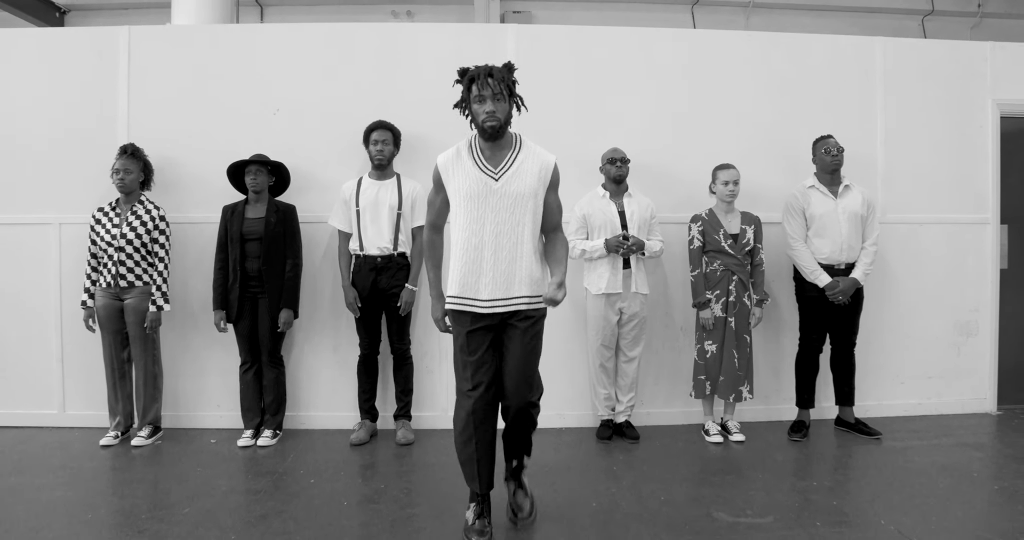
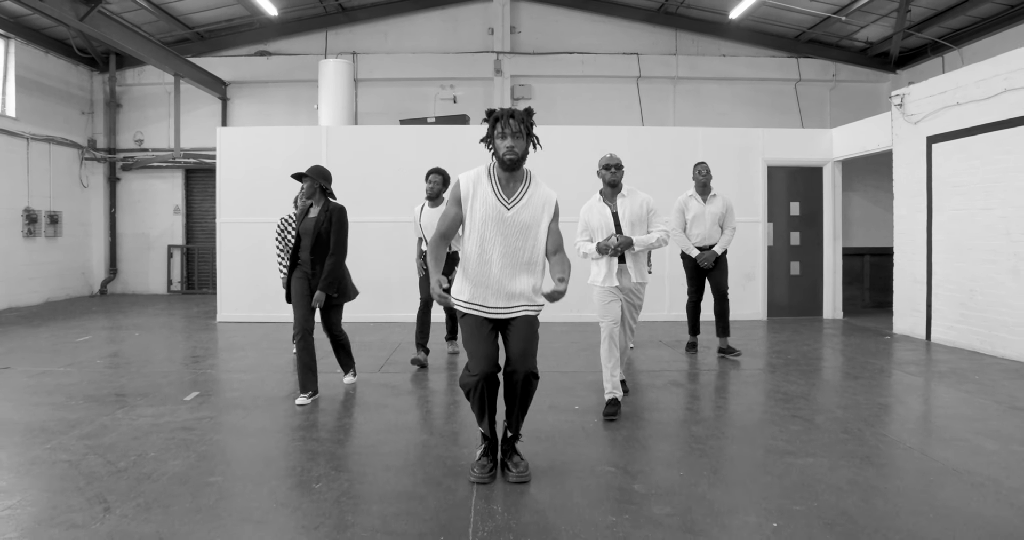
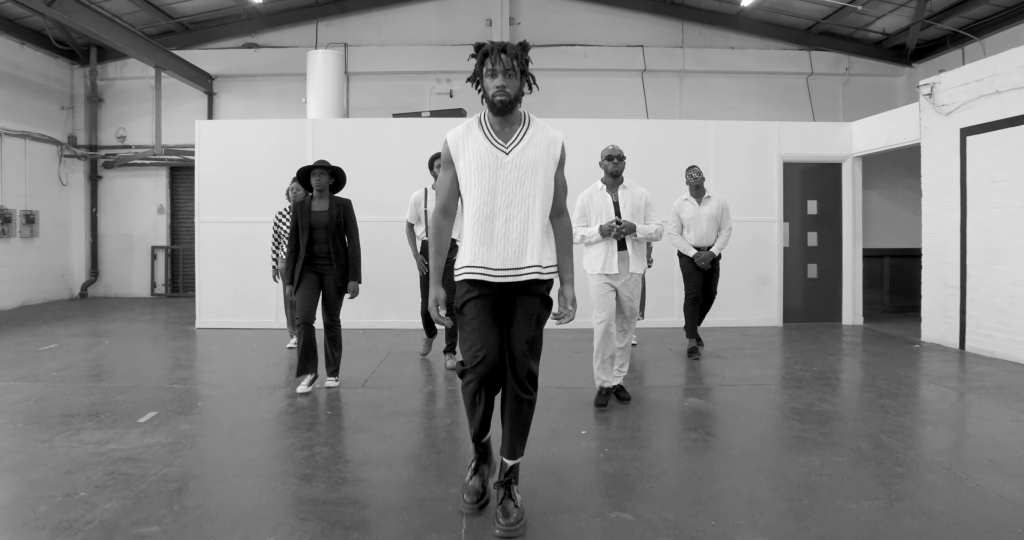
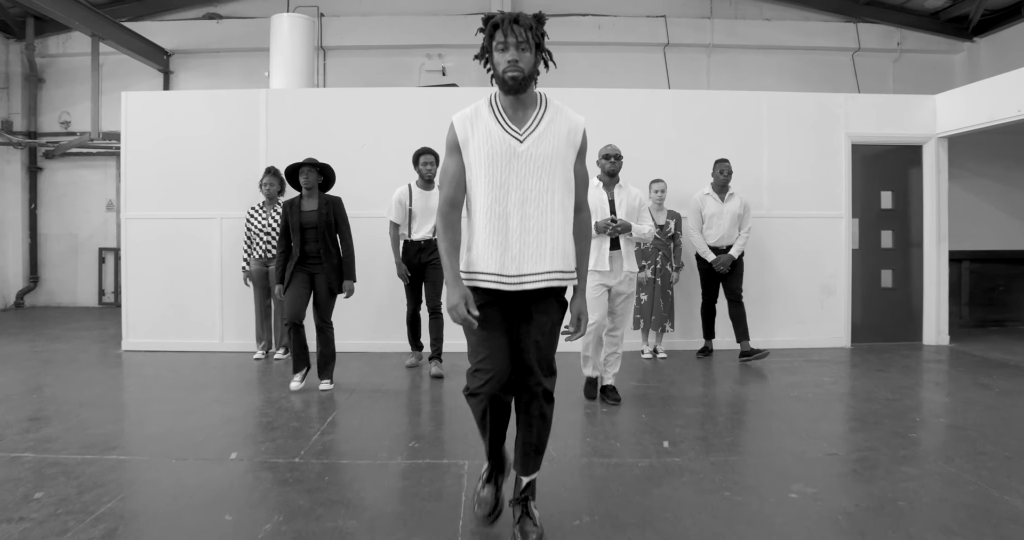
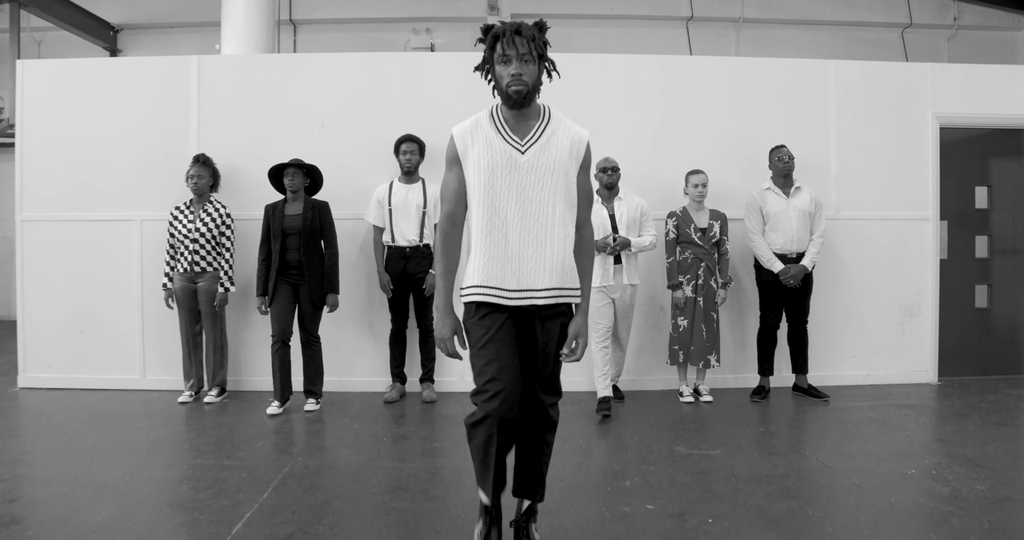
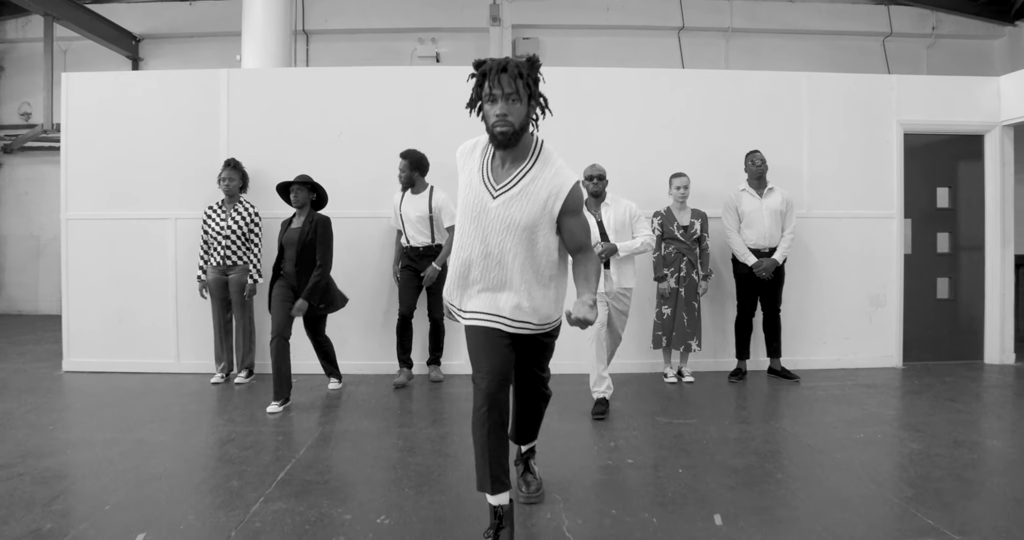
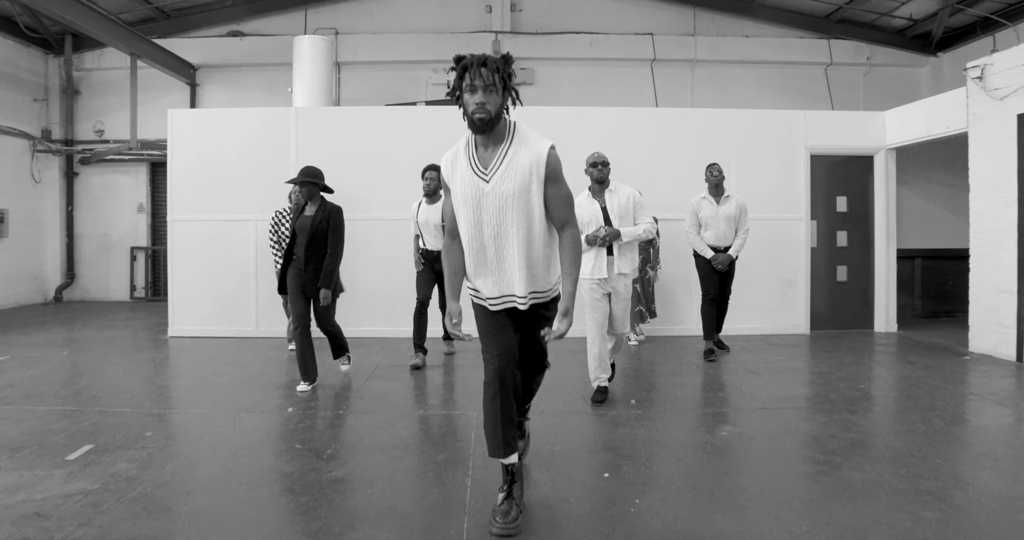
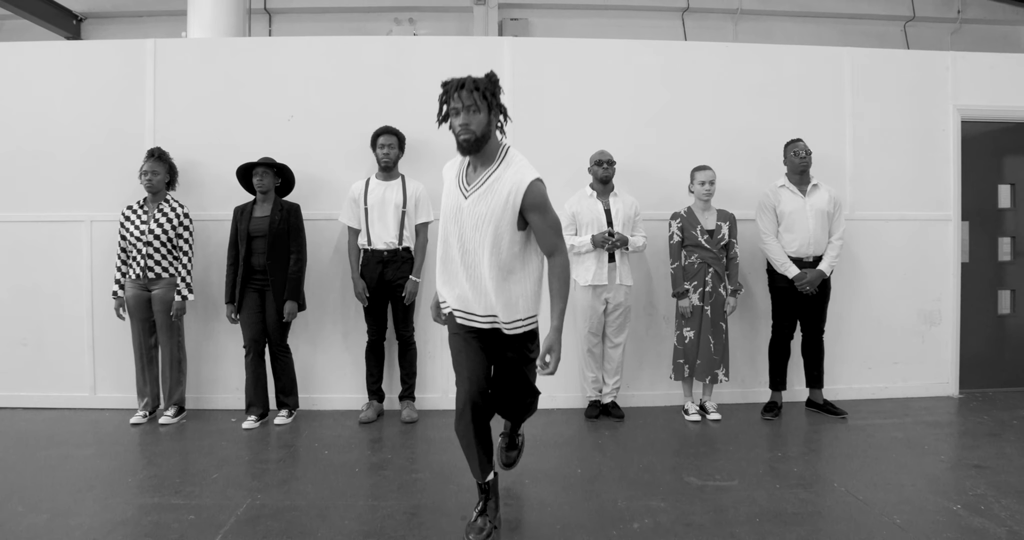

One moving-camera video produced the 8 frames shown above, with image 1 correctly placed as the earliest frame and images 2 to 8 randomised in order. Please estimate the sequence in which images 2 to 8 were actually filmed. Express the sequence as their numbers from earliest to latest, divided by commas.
8, 5, 6, 4, 7, 3, 2
